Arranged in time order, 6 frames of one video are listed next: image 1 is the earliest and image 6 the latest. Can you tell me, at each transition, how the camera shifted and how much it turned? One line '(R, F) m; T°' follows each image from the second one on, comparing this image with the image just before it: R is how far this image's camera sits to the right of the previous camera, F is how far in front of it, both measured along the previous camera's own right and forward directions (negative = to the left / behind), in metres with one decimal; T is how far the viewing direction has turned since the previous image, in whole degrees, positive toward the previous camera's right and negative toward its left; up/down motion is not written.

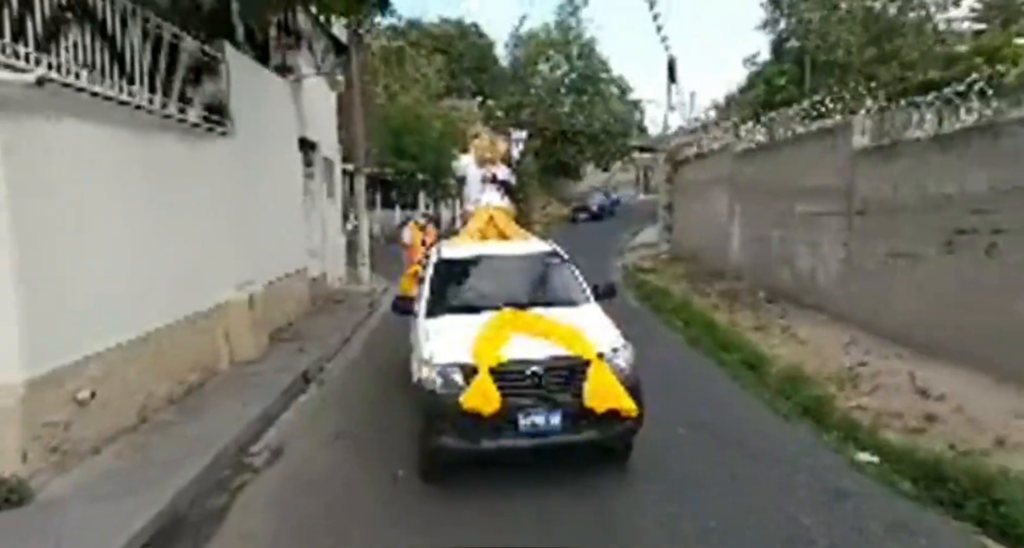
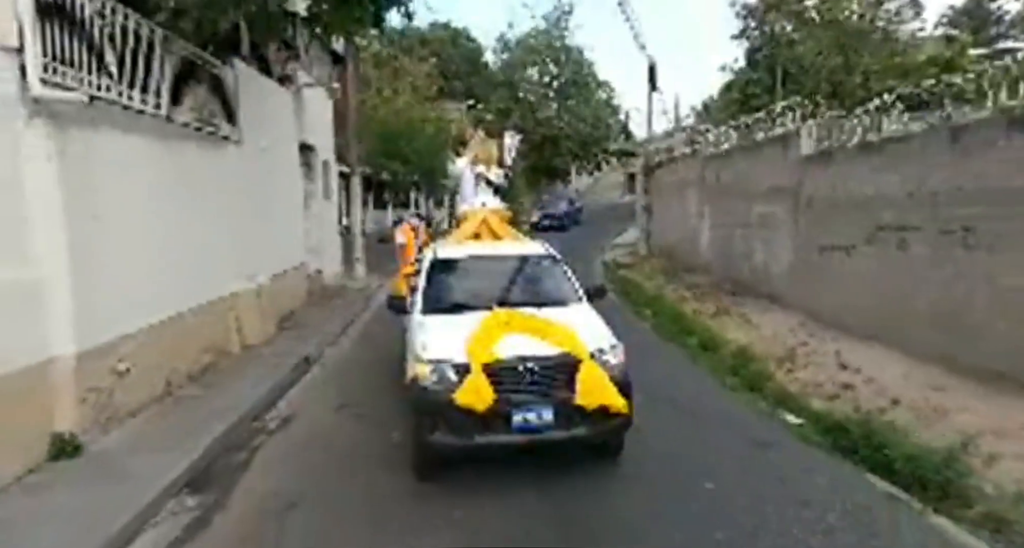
(+0.1, -1.0) m; +1°
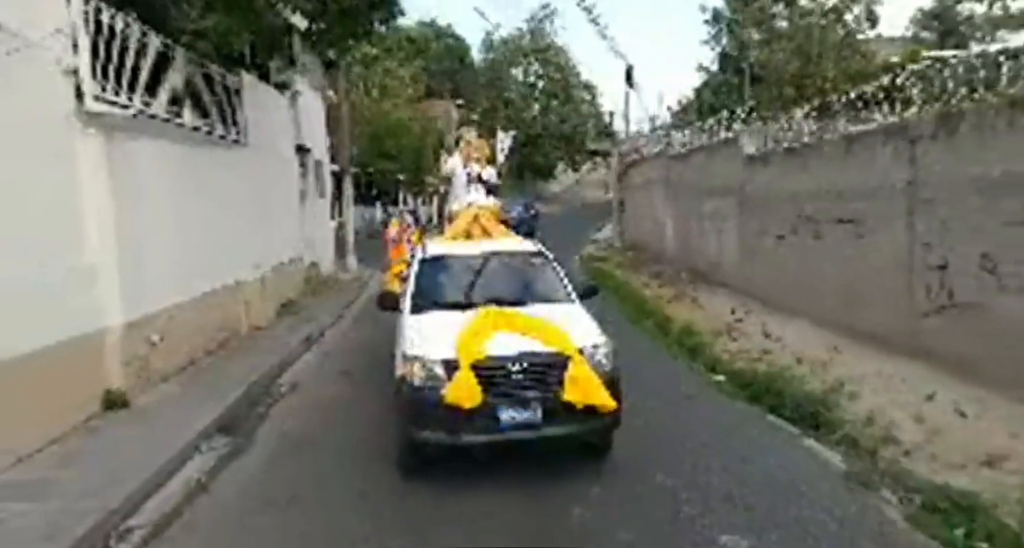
(+0.2, -1.3) m; +1°
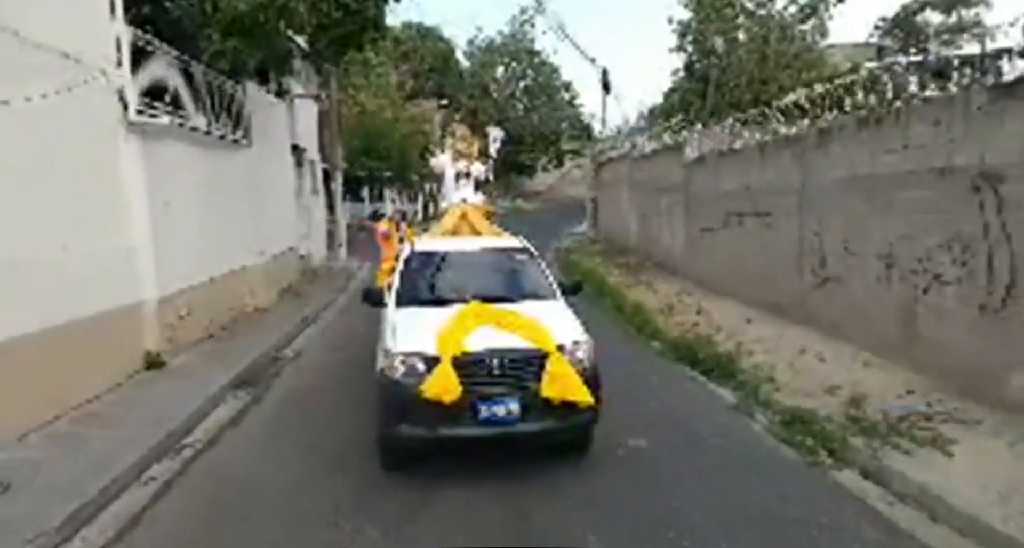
(+0.2, -1.6) m; +1°
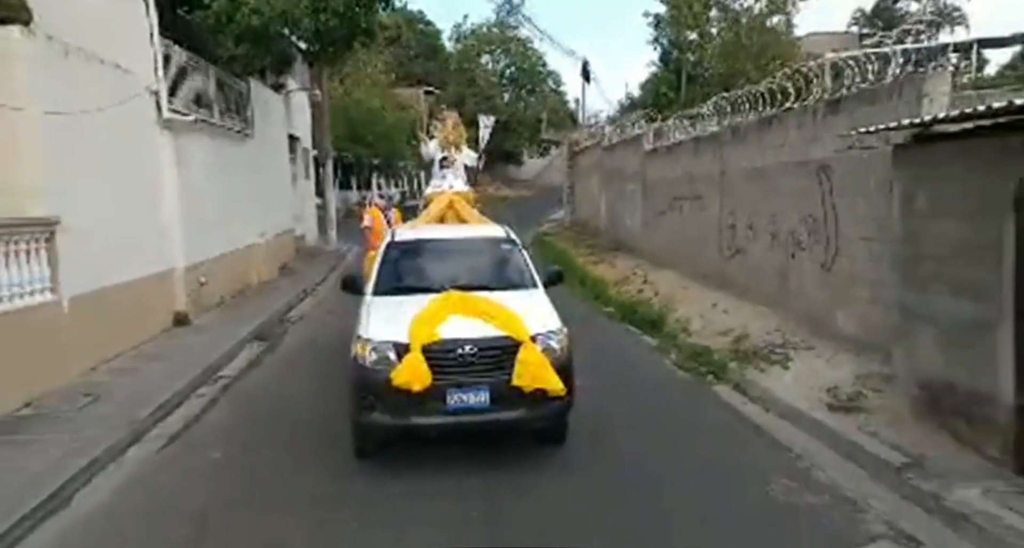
(+0.3, -1.7) m; +1°
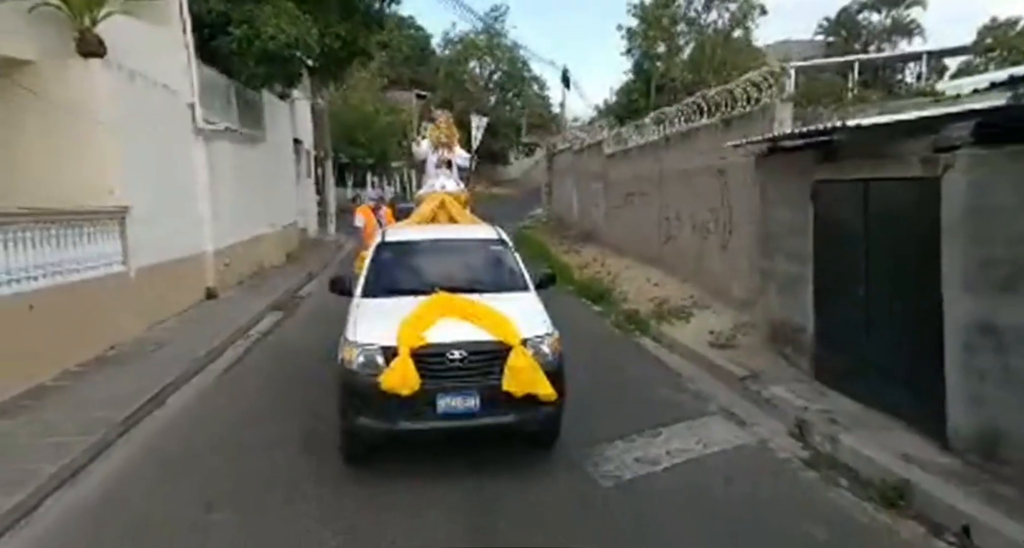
(+0.3, -2.1) m; +1°
